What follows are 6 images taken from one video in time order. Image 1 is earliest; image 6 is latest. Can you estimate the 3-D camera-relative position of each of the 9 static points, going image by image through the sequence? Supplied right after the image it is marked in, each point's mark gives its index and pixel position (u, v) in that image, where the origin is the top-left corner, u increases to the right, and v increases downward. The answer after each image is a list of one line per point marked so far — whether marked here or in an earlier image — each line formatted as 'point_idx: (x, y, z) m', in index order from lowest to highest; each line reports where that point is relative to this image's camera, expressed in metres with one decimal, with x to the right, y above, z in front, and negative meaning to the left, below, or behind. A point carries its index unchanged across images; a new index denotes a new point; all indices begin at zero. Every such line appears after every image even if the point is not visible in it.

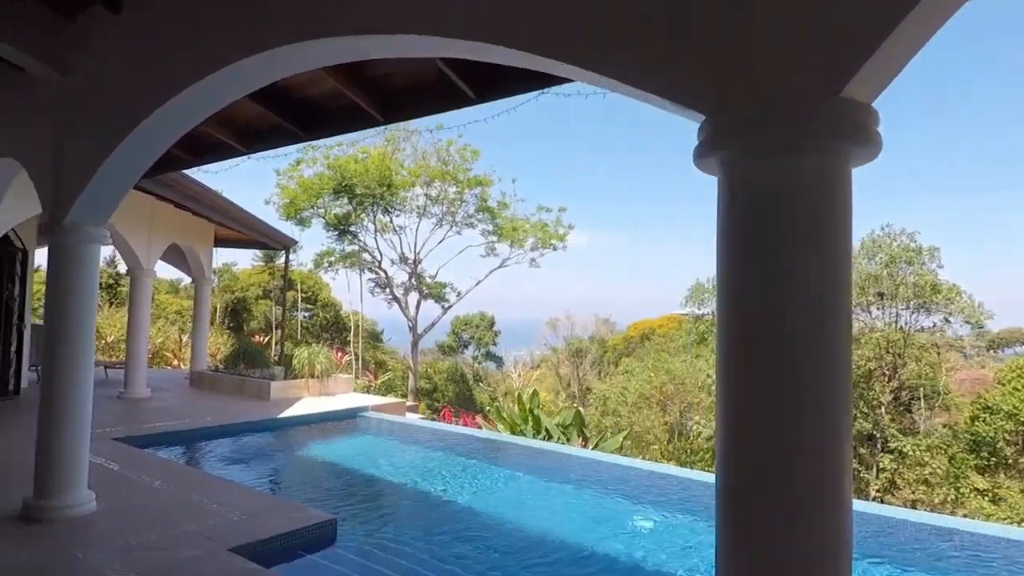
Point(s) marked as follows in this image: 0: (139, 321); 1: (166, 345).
0: (-4.7, -0.4, +7.7) m
1: (-8.2, -1.3, +14.3) m
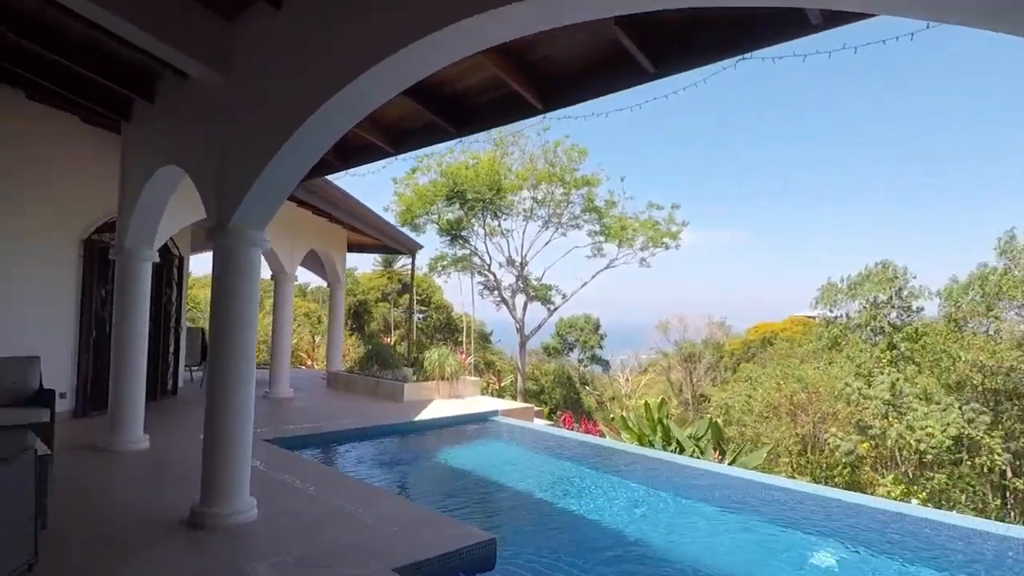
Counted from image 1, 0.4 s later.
0: (-3.0, -0.5, +8.0) m
1: (-5.3, -1.4, +15.1) m
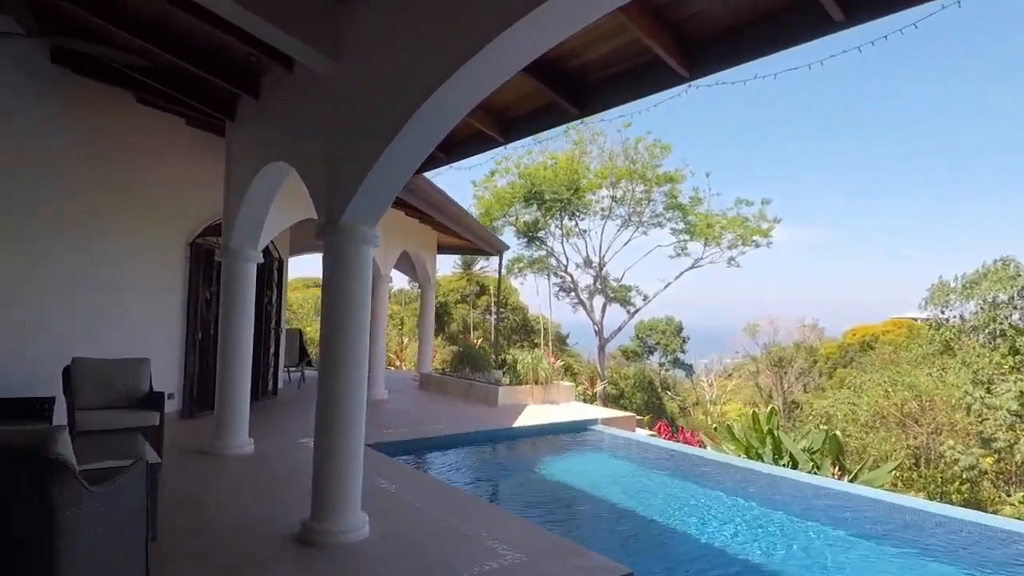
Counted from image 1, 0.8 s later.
0: (-1.8, -0.5, +7.9) m
1: (-3.1, -1.5, +15.3) m
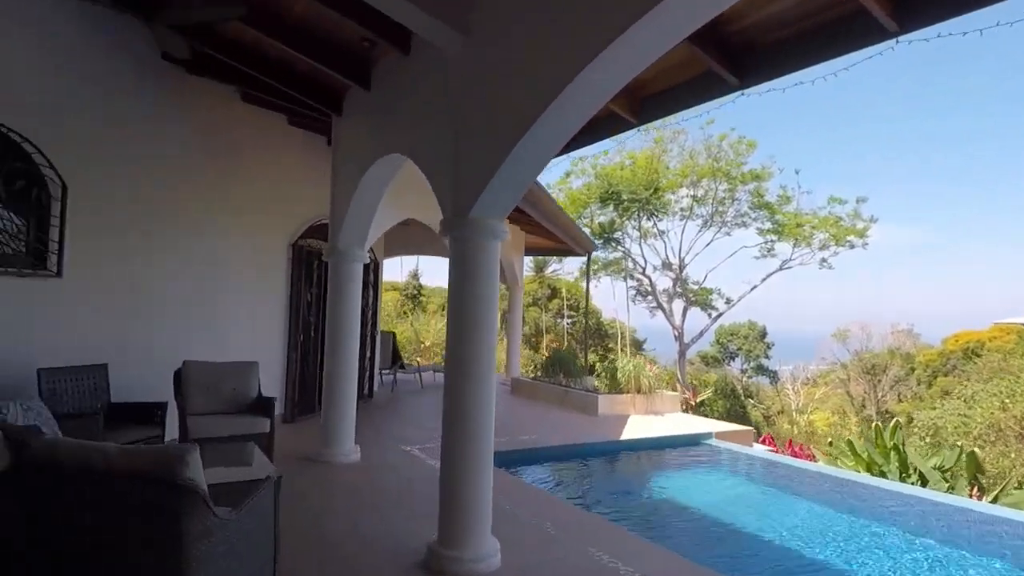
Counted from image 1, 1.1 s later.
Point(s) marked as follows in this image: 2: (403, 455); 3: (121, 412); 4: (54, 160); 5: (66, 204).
0: (-0.6, -0.5, +7.7) m
1: (-1.0, -1.6, +15.2) m
2: (-0.9, -1.4, +5.0) m
3: (-2.7, -0.9, +4.2) m
4: (-3.9, +1.1, +5.1) m
5: (-3.9, +0.8, +5.2) m
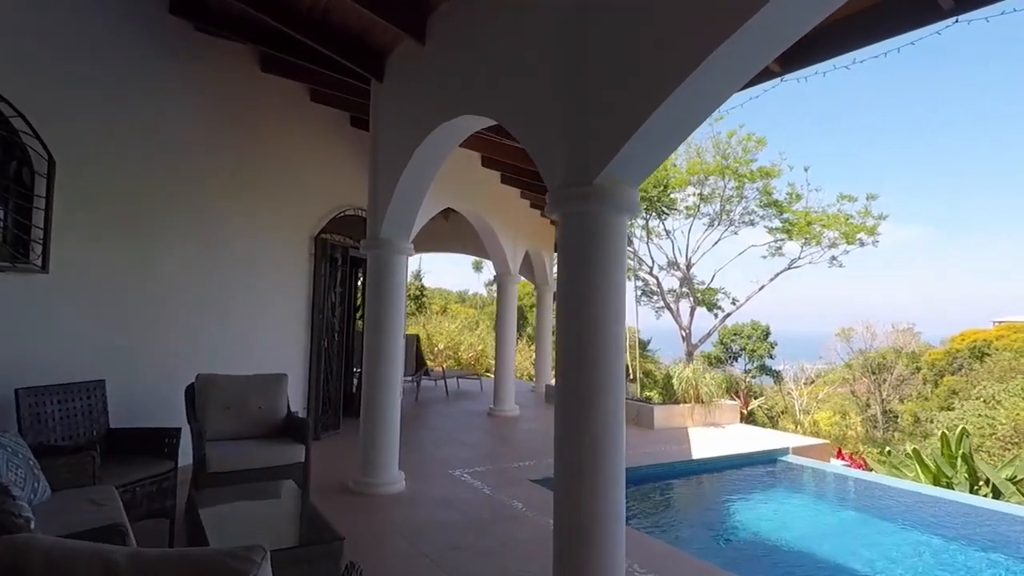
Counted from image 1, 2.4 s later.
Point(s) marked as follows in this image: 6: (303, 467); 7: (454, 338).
0: (-0.1, -0.5, +7.0) m
1: (-0.6, -1.6, +14.5) m
2: (-0.4, -1.4, +4.4) m
3: (-2.3, -0.9, +3.5) m
4: (-3.5, +1.1, +4.4) m
5: (-3.4, +0.8, +4.5) m
6: (-1.3, -1.1, +3.7) m
7: (-1.4, -1.2, +14.4) m
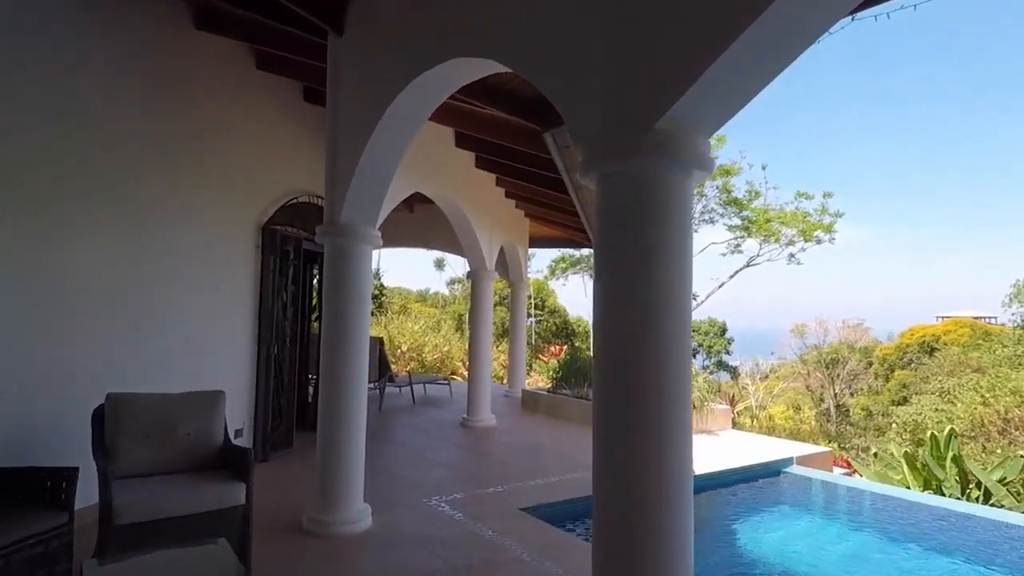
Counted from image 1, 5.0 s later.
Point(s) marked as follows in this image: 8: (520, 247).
0: (-0.4, -0.5, +6.5) m
1: (-1.4, -1.5, +13.9) m
2: (-0.5, -1.4, +3.8) m
3: (-2.3, -0.9, +2.8) m
4: (-3.6, +1.1, +3.6) m
5: (-3.6, +0.8, +3.7) m
6: (-1.4, -1.1, +3.1) m
7: (-2.1, -1.1, +13.7) m
8: (+0.1, +0.5, +7.9) m
